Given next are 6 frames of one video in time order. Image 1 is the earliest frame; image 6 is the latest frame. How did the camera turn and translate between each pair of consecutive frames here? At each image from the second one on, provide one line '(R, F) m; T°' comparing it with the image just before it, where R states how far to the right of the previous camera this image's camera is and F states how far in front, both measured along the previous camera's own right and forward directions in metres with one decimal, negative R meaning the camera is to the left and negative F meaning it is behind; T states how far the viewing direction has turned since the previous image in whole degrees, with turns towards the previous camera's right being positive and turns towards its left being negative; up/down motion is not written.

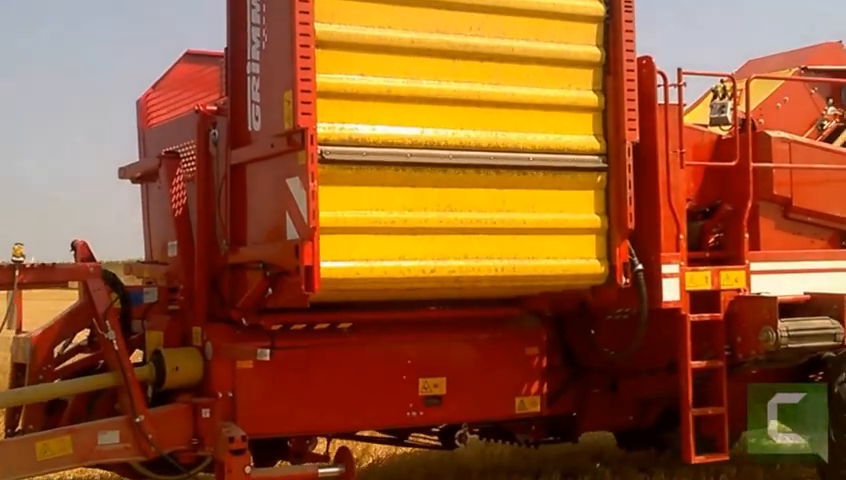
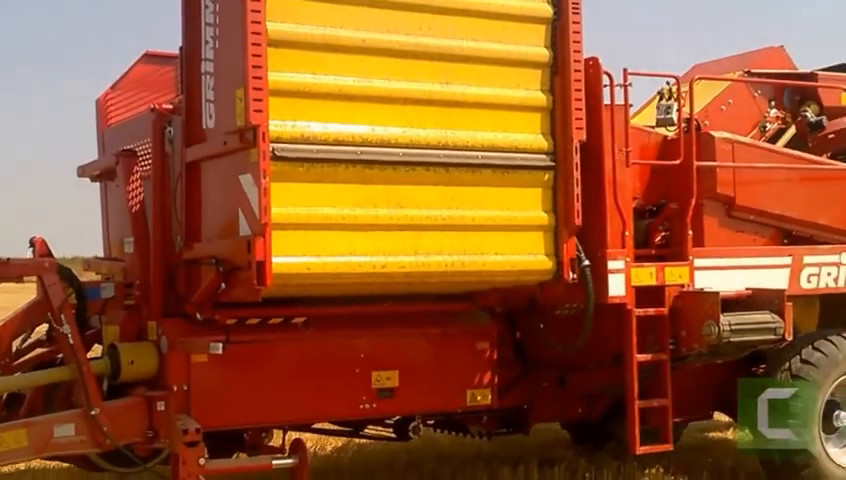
(+0.1, -0.1) m; +2°
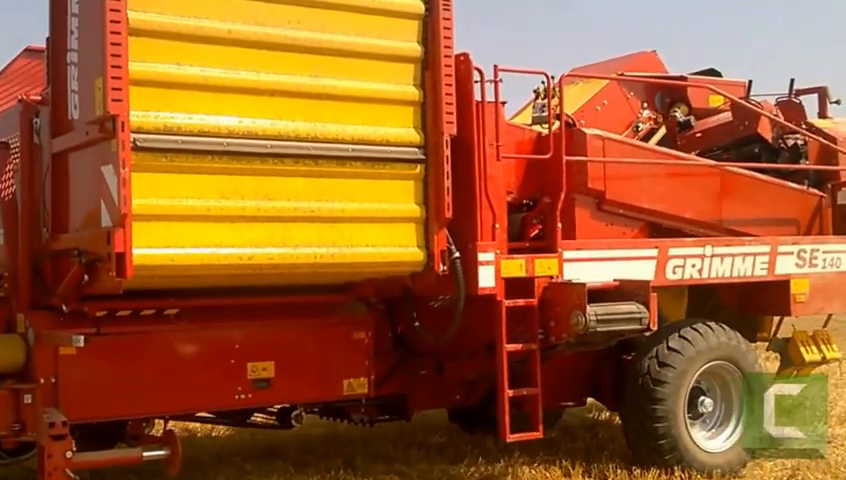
(+0.2, -0.1) m; +4°
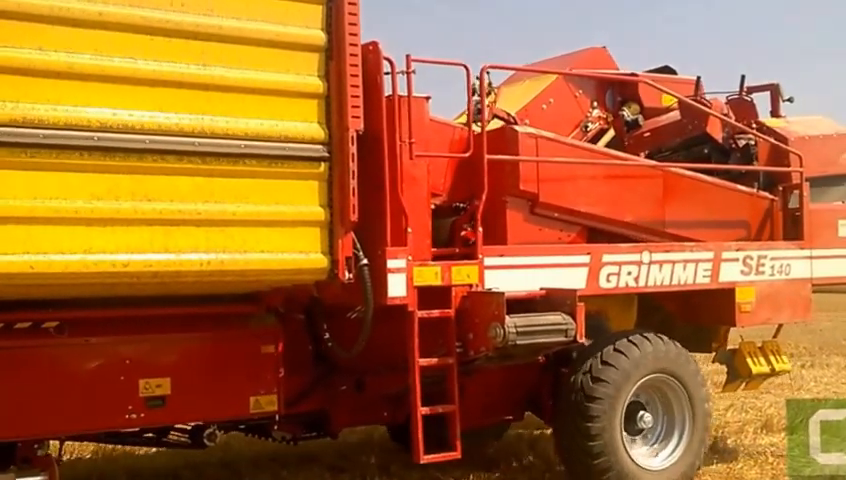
(+0.3, +0.5) m; +1°
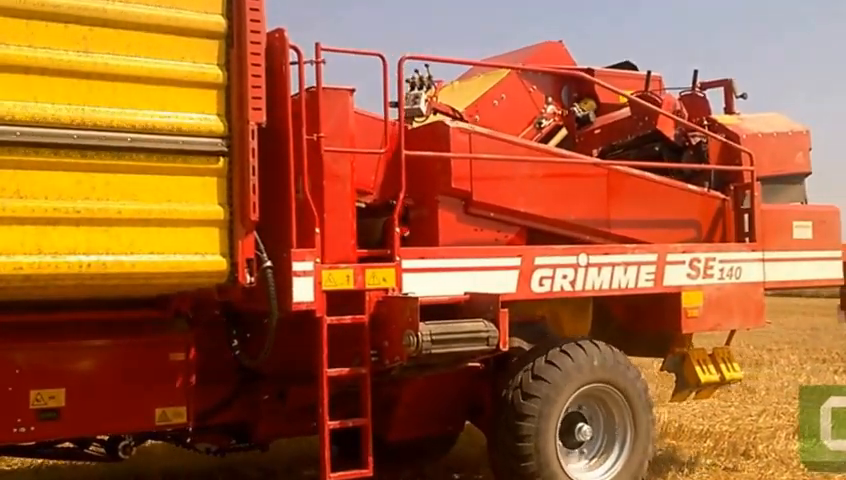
(+0.4, +0.3) m; 0°
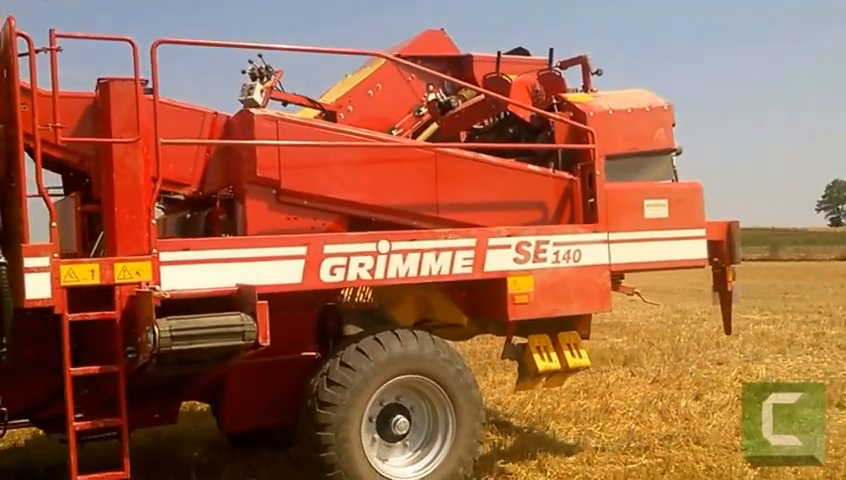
(+1.4, +0.2) m; -5°
